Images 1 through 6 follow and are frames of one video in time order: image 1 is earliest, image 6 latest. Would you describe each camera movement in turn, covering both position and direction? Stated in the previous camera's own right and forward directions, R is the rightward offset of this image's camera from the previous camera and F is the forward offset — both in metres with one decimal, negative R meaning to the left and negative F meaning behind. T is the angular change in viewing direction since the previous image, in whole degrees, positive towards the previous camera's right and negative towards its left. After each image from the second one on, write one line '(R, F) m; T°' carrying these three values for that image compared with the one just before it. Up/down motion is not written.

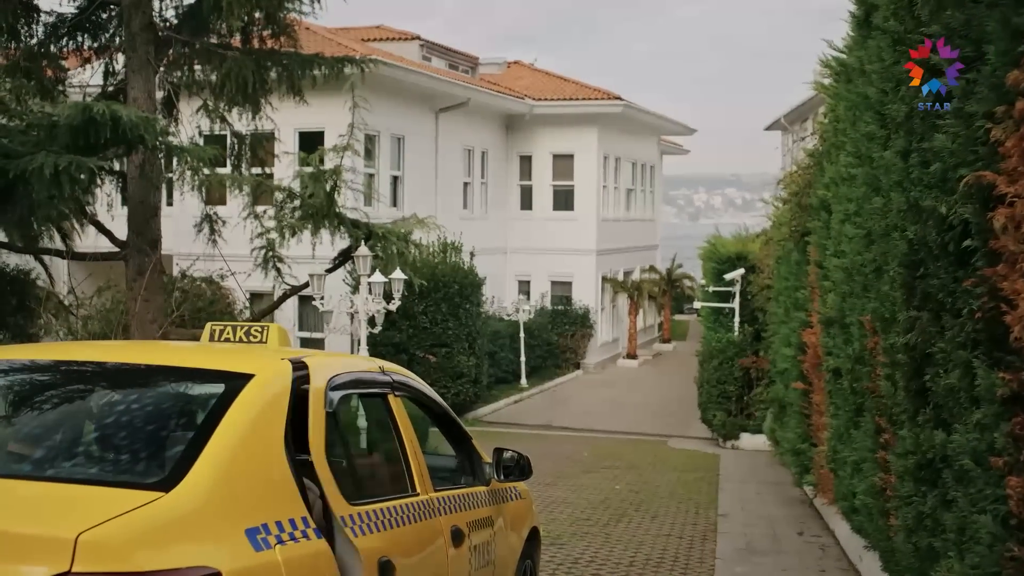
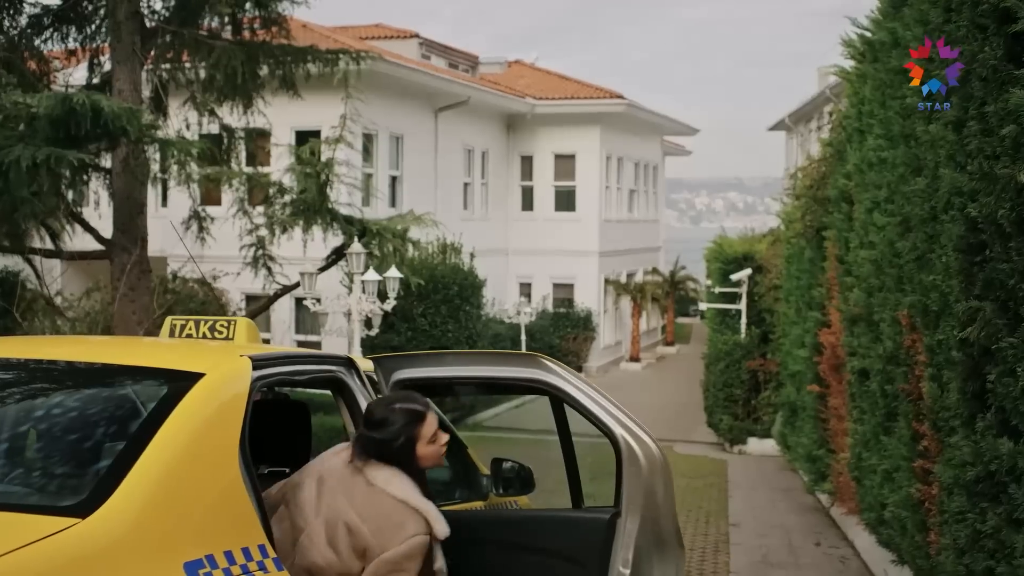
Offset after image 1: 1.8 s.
(0.0, +0.4) m; 0°
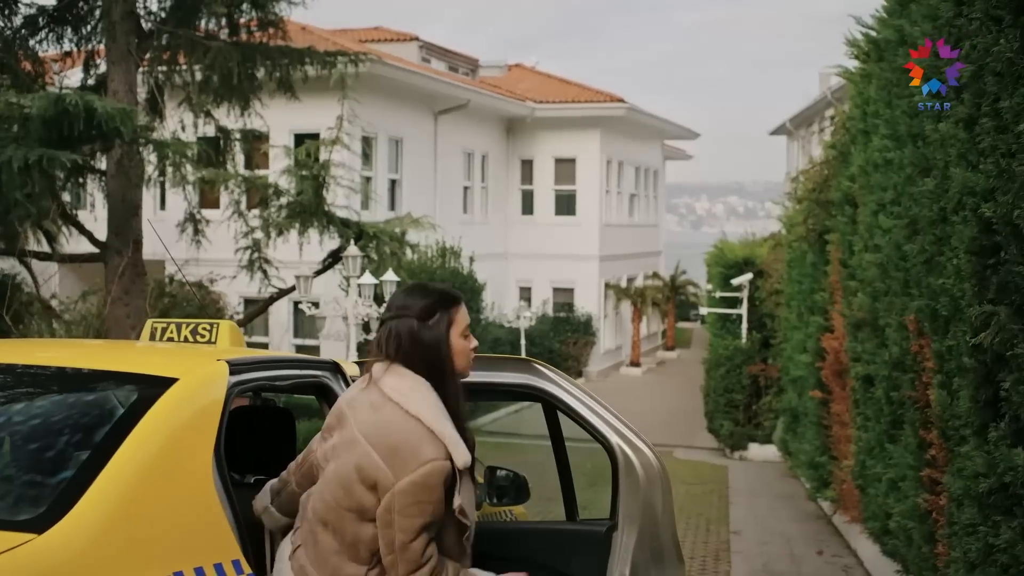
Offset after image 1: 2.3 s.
(0.0, +0.1) m; 0°
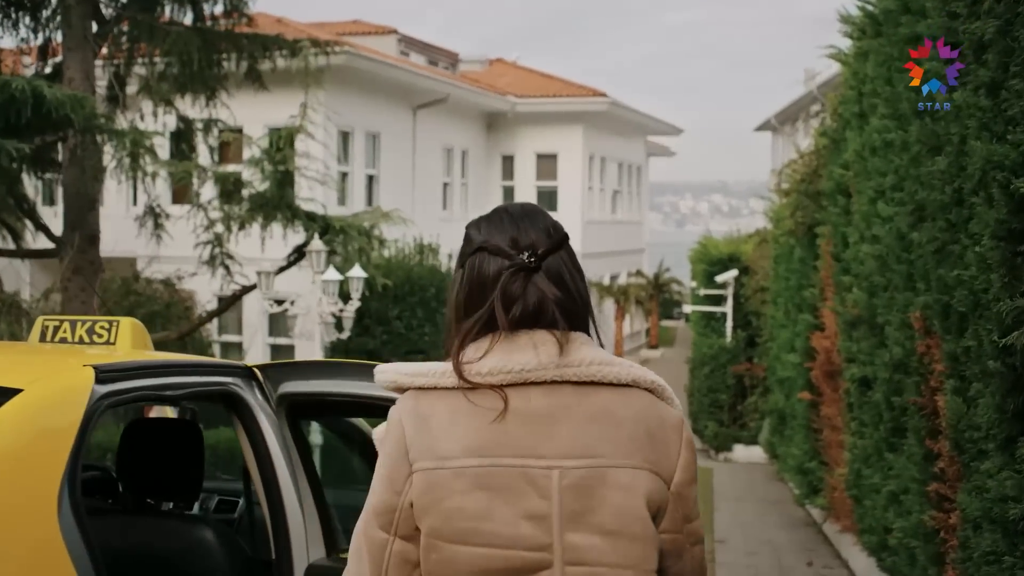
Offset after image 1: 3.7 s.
(+0.1, +0.4) m; +1°
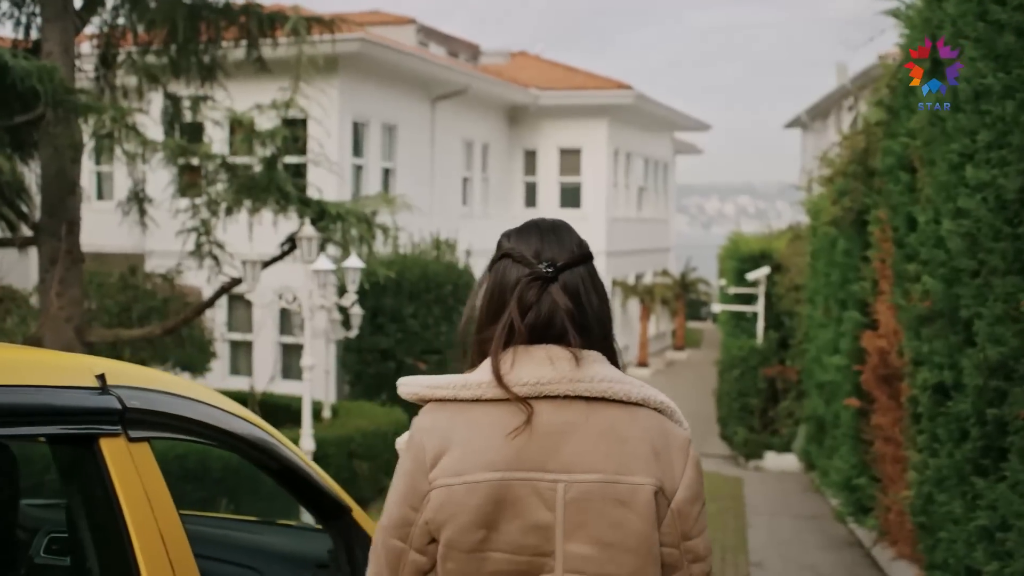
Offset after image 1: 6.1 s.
(+0.1, +0.8) m; -1°
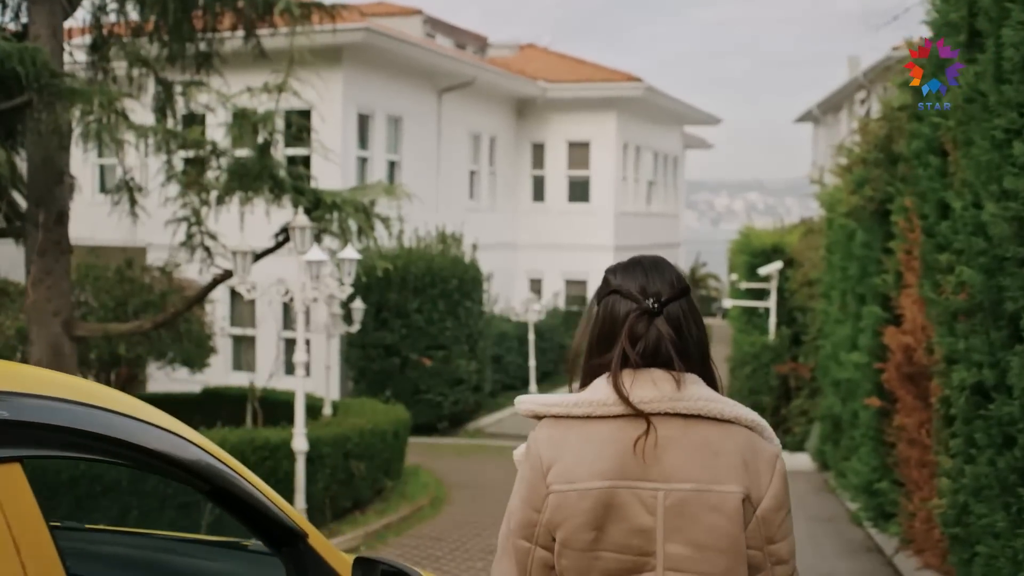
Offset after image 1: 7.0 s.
(0.0, +0.3) m; 0°
